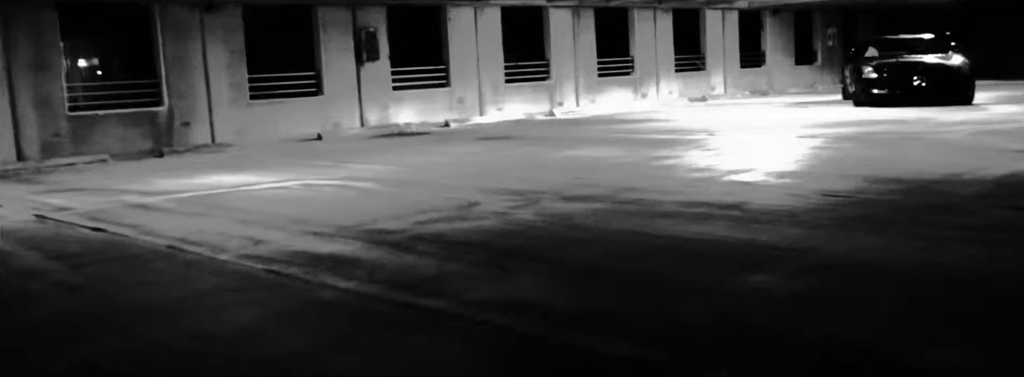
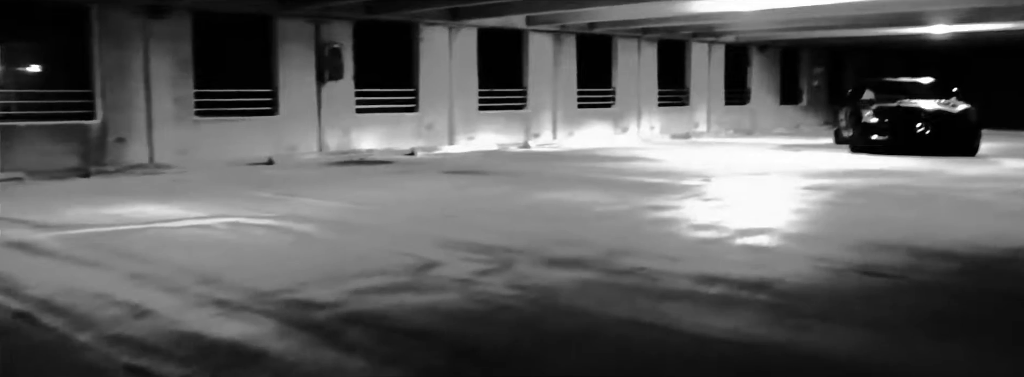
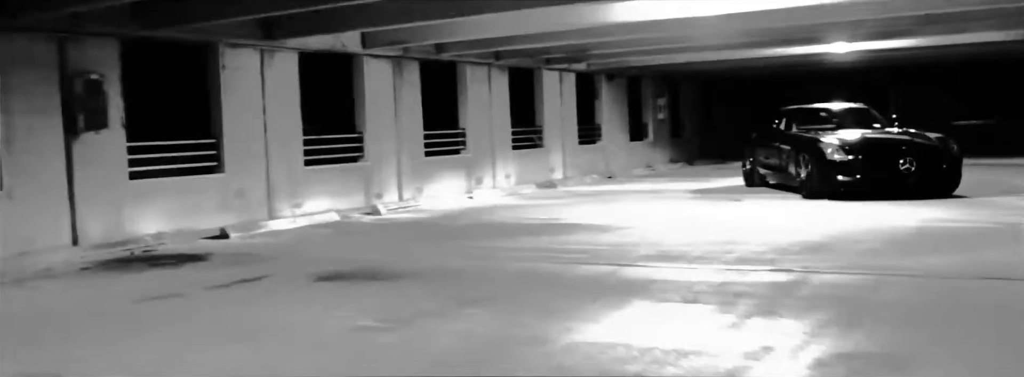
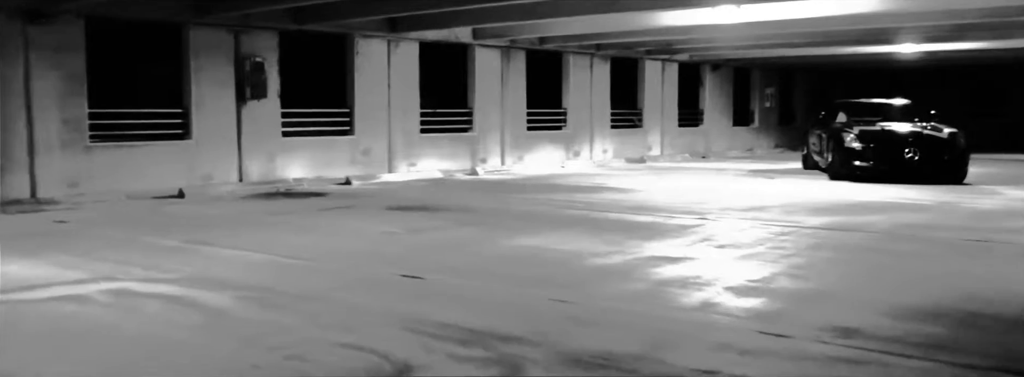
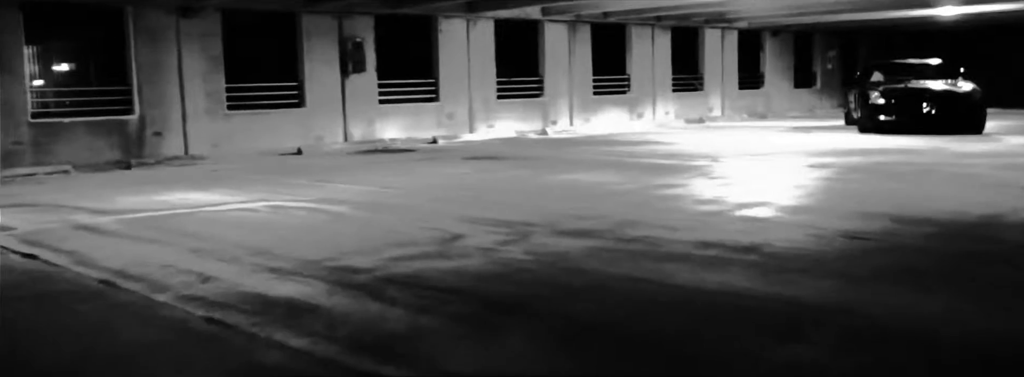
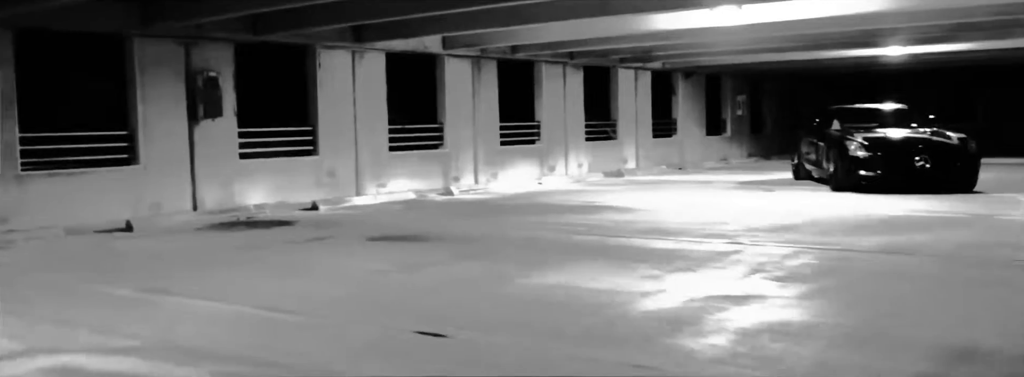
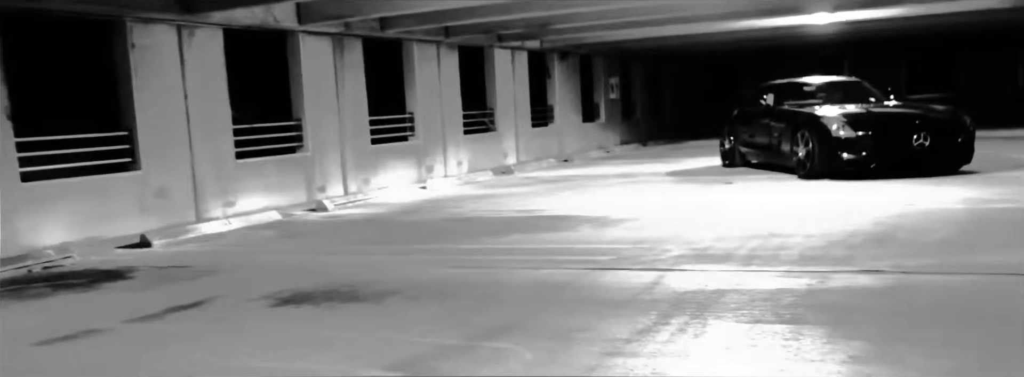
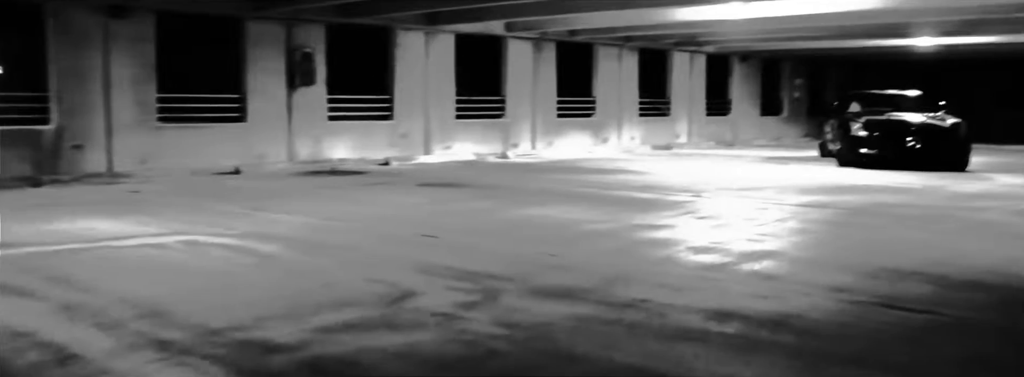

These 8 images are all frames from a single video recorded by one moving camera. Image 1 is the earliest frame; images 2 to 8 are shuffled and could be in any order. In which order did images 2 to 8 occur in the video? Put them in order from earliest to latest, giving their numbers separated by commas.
5, 2, 8, 4, 6, 3, 7
